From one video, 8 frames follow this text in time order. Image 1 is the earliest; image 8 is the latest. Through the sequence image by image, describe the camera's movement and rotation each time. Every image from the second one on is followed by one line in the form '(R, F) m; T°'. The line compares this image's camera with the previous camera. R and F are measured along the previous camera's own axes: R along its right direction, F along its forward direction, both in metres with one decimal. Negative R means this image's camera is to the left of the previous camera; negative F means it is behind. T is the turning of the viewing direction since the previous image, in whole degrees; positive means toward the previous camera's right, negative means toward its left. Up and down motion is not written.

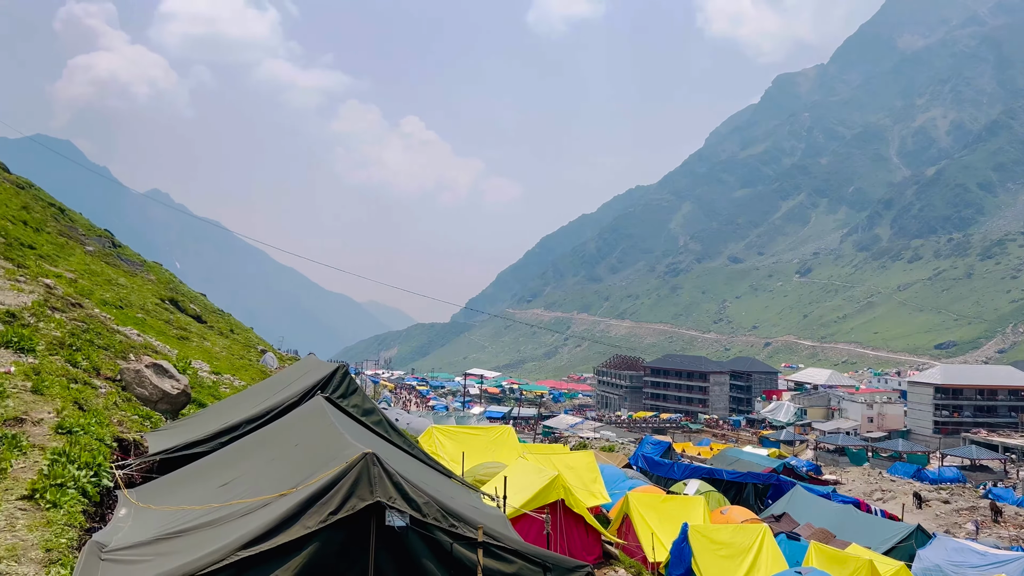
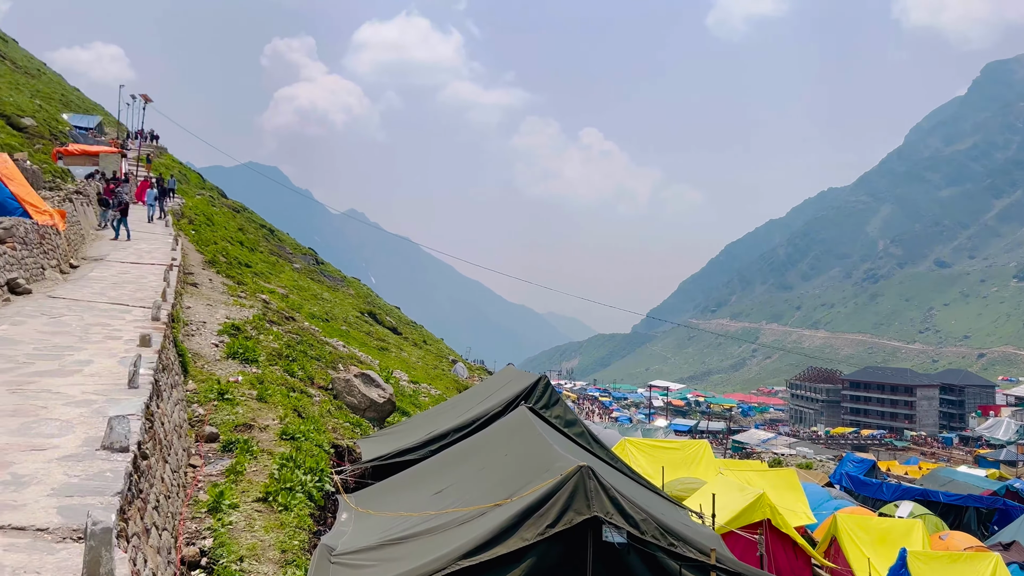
(-0.3, +0.2) m; -12°
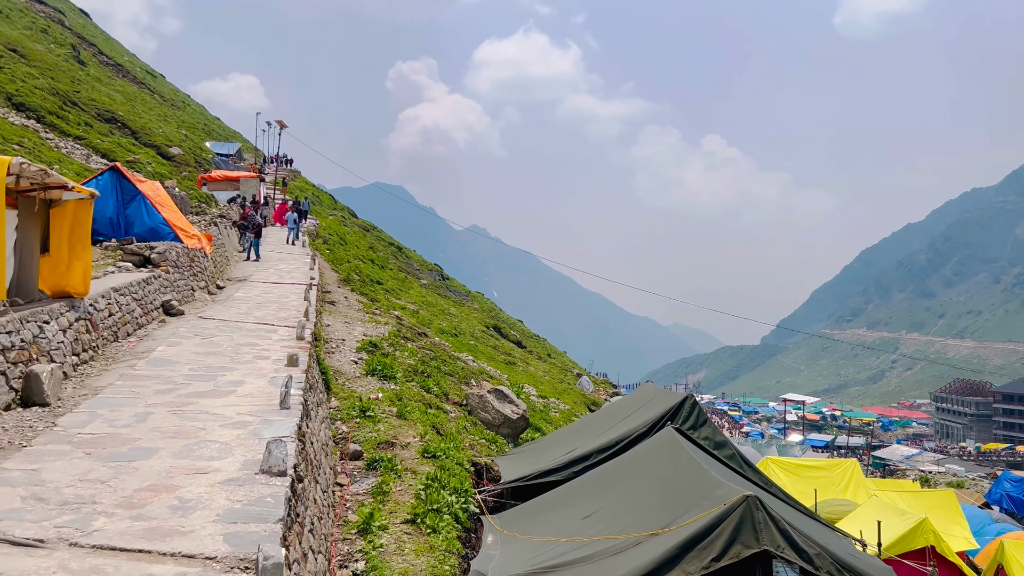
(-0.3, +0.3) m; -8°
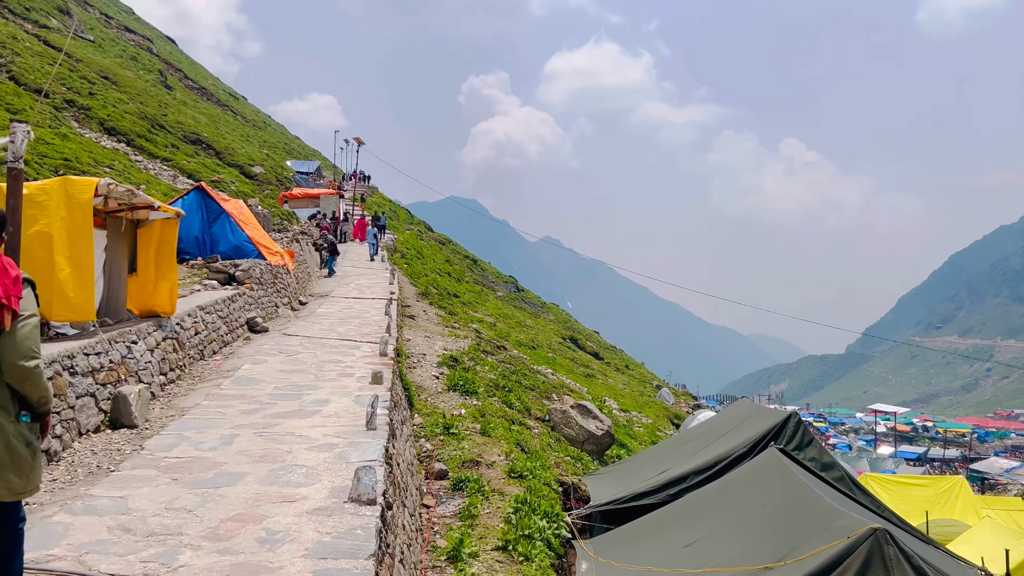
(-0.2, +0.5) m; -5°
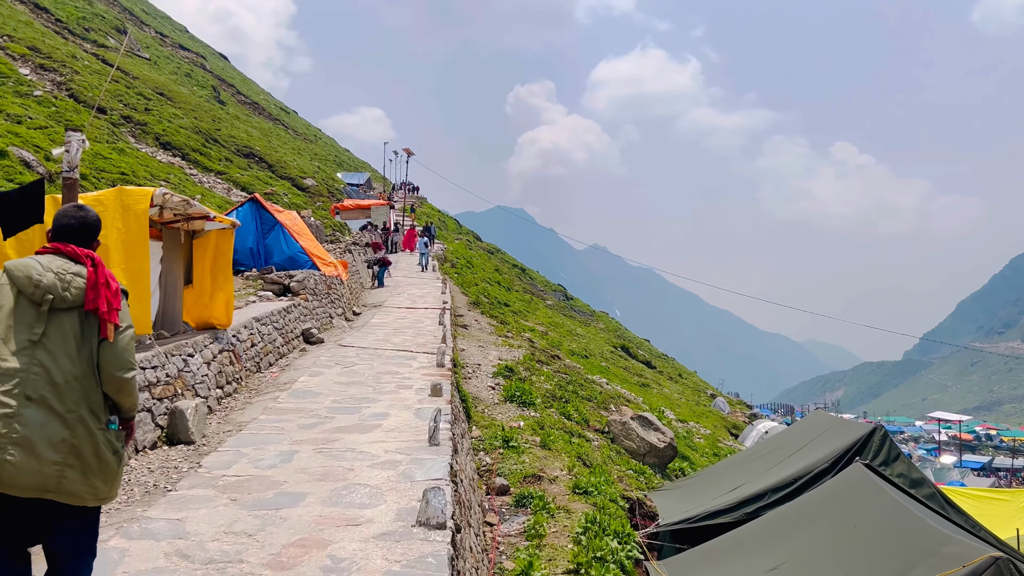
(-0.2, +0.5) m; -3°
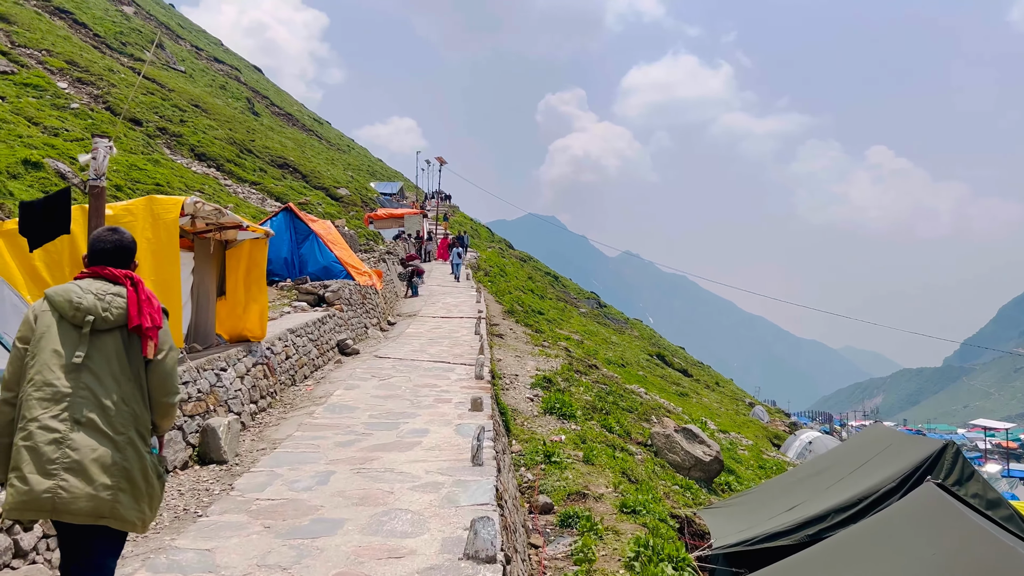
(-0.1, +0.5) m; -2°
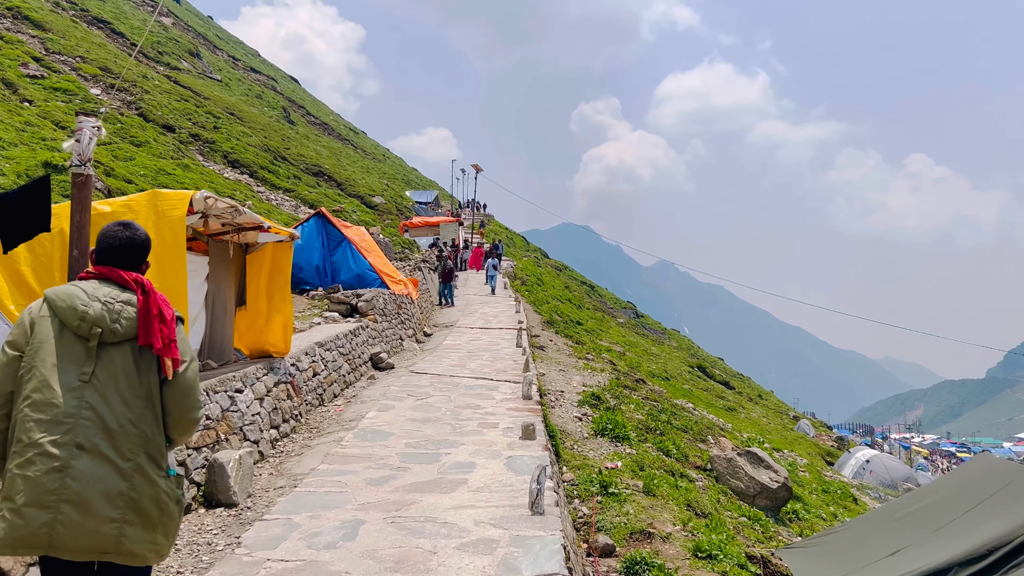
(-0.3, +1.6) m; -2°
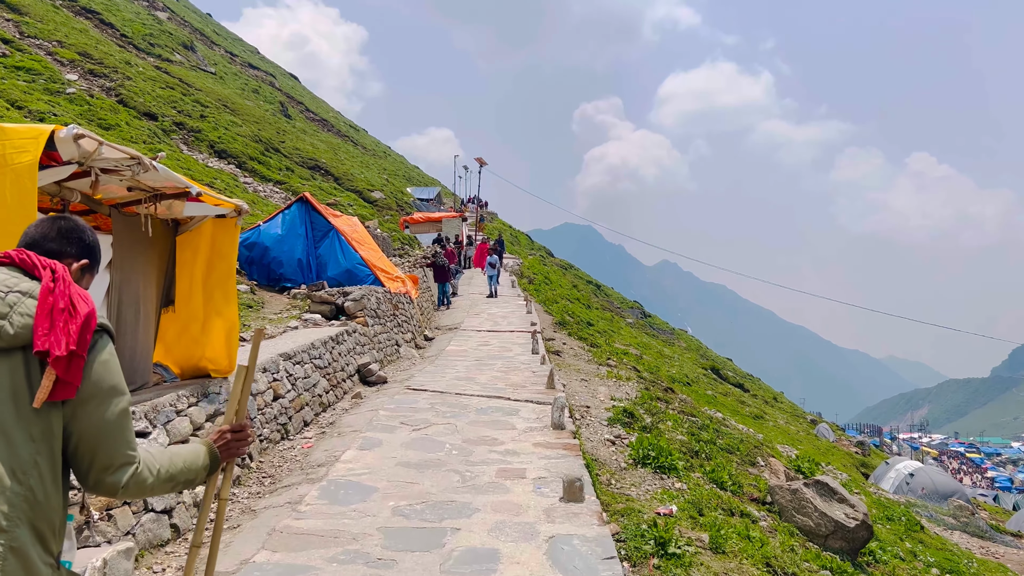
(-0.3, +3.3) m; 0°
